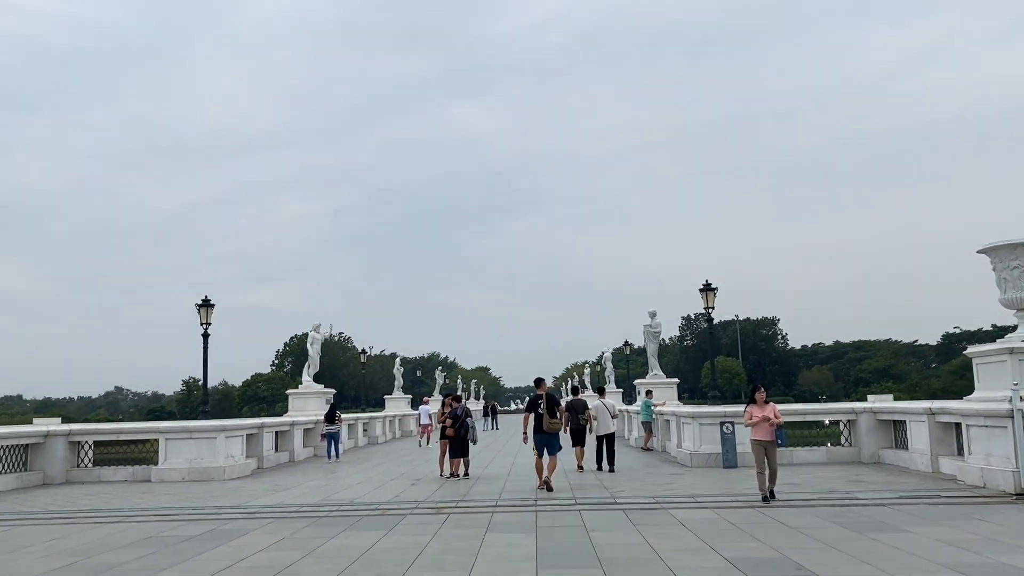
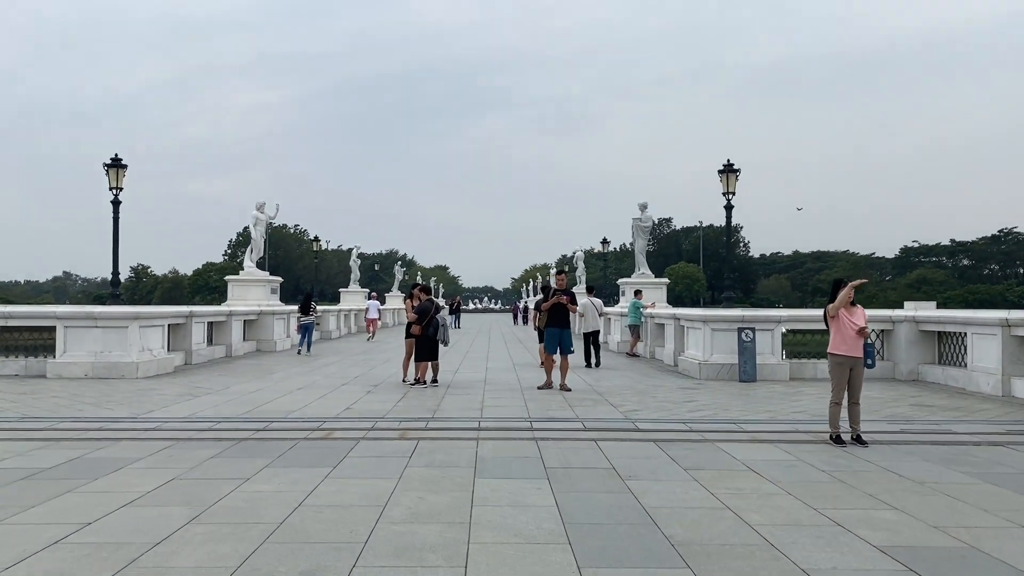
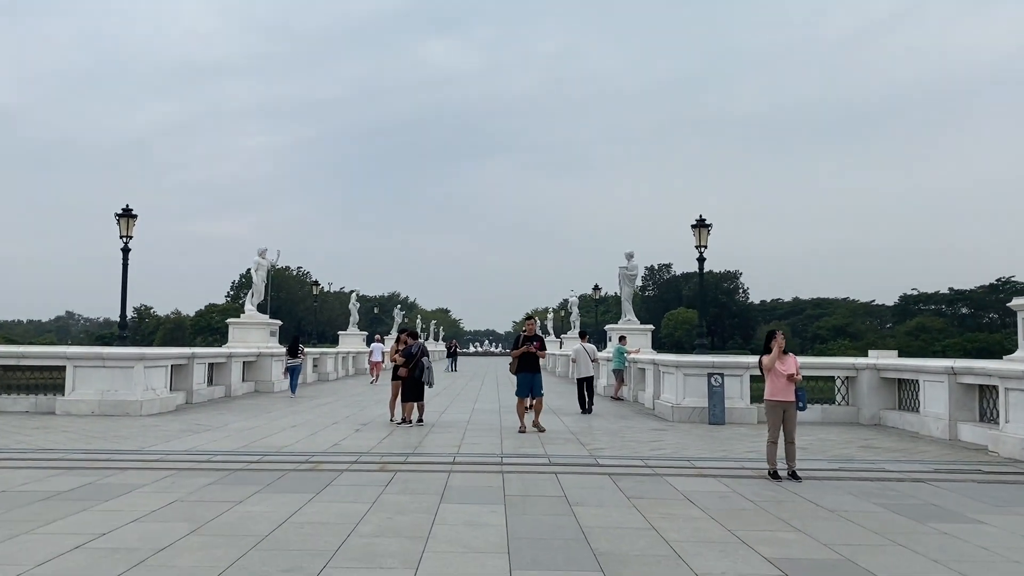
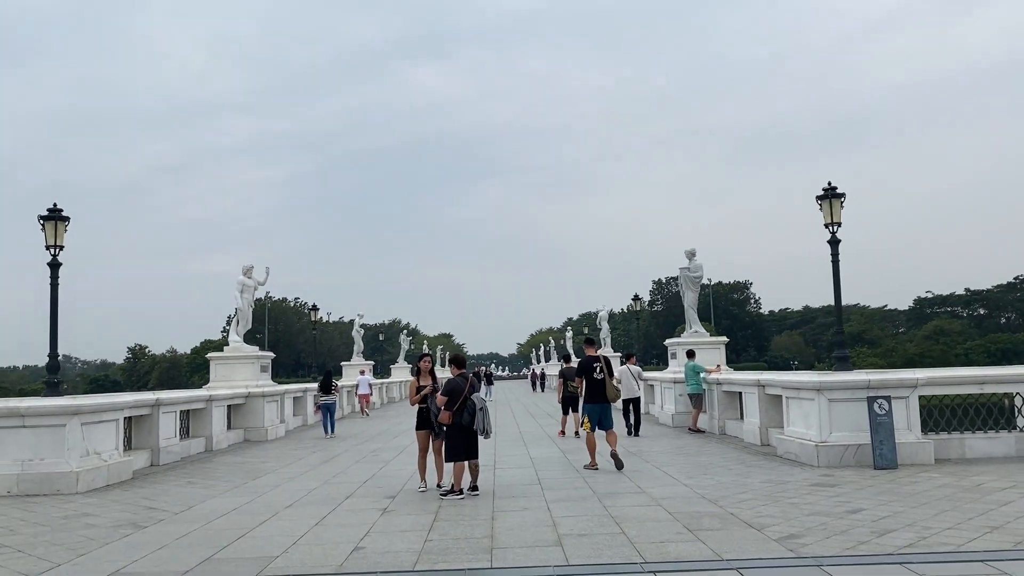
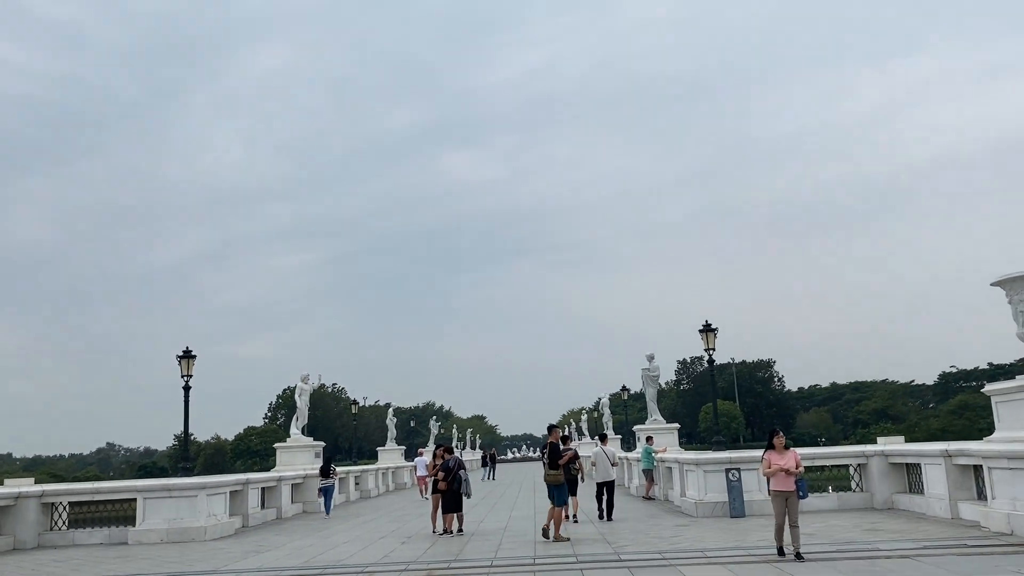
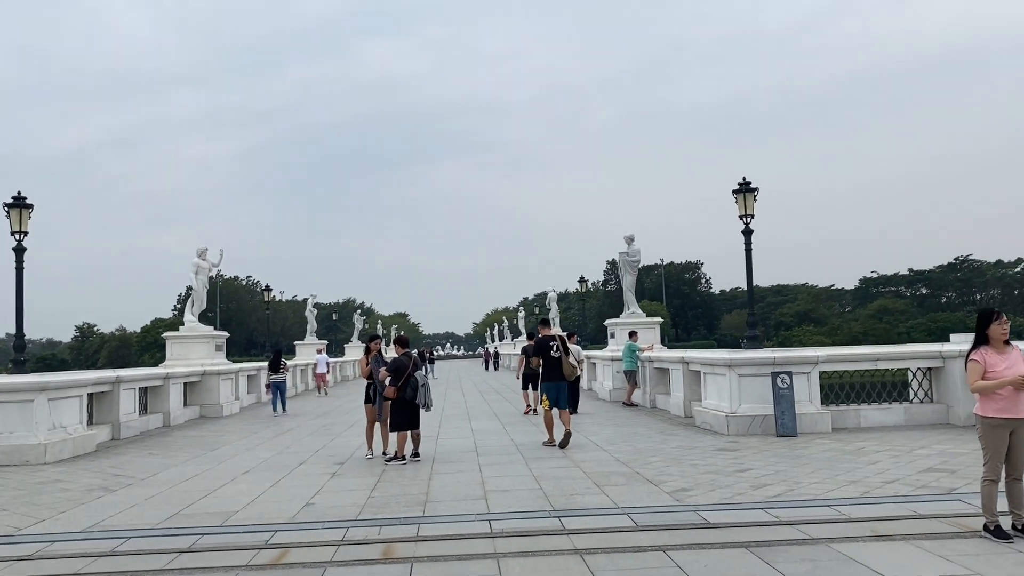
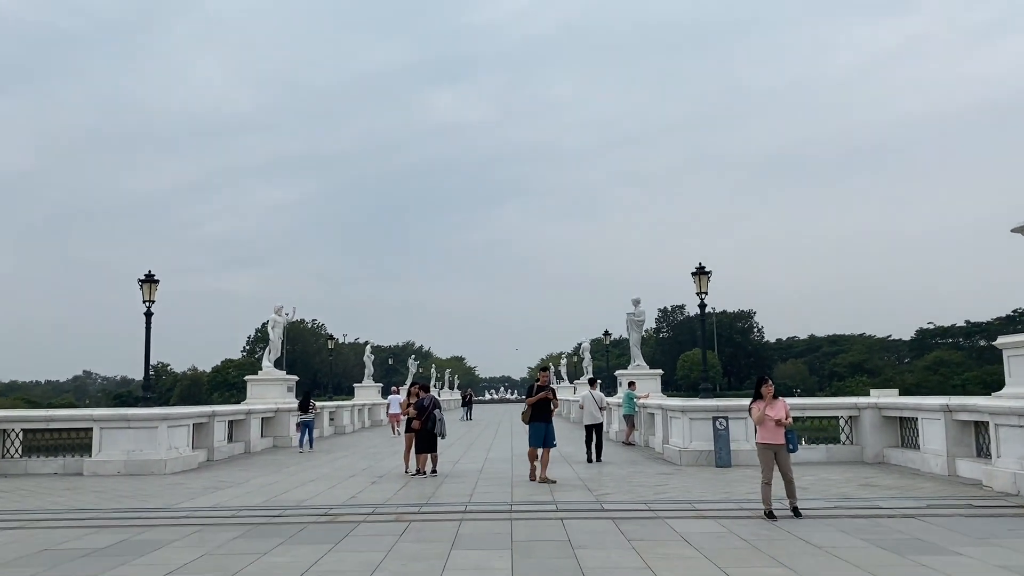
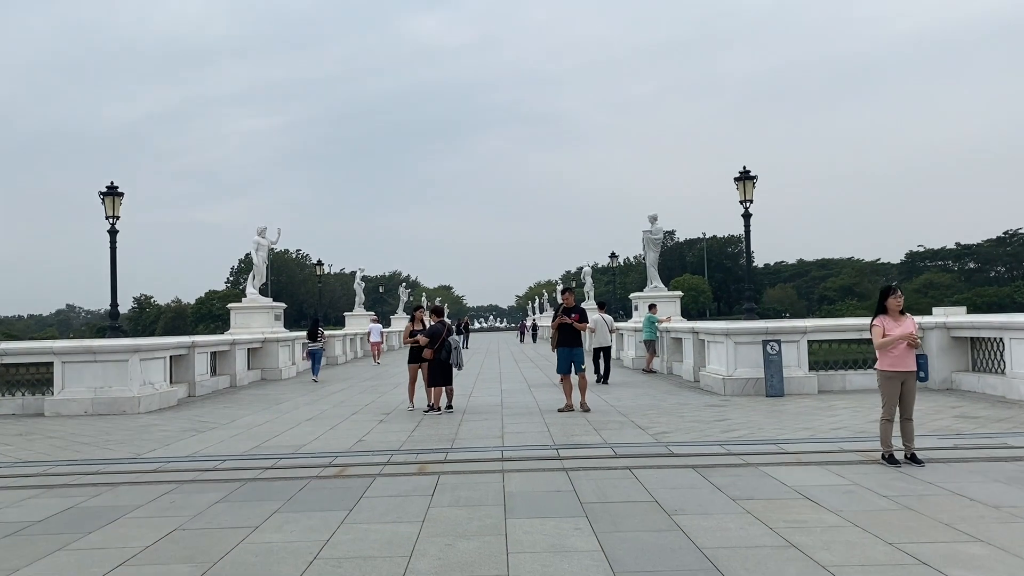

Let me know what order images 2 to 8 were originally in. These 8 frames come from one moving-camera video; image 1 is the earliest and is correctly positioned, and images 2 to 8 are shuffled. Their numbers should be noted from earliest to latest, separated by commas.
5, 7, 3, 2, 8, 6, 4
